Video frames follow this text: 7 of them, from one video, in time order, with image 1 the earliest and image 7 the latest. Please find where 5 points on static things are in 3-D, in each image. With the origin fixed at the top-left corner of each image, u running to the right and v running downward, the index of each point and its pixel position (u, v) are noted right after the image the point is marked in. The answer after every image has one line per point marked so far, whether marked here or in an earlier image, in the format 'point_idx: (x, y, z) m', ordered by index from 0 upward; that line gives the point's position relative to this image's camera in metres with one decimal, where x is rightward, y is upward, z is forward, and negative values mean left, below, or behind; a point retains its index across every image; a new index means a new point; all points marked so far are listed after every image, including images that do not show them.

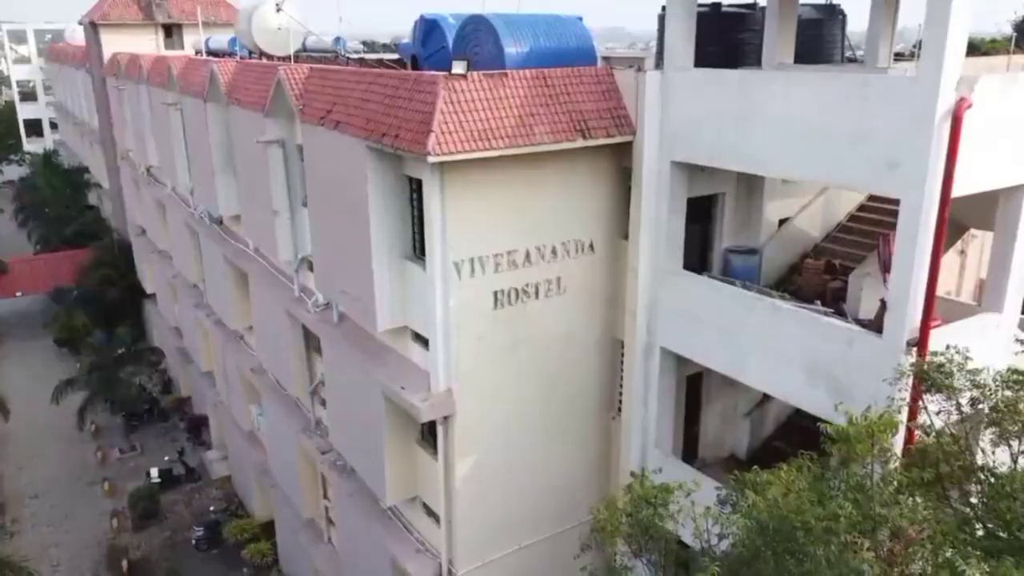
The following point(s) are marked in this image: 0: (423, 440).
0: (-1.8, -3.0, +10.6) m
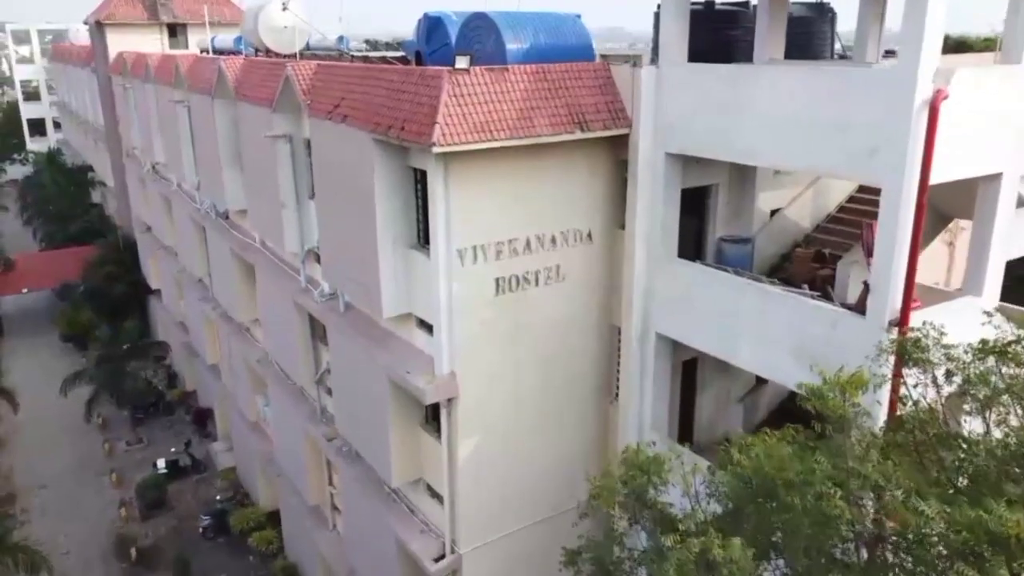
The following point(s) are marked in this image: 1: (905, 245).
0: (-1.7, -2.8, +10.9) m
1: (+5.3, +0.6, +7.2) m
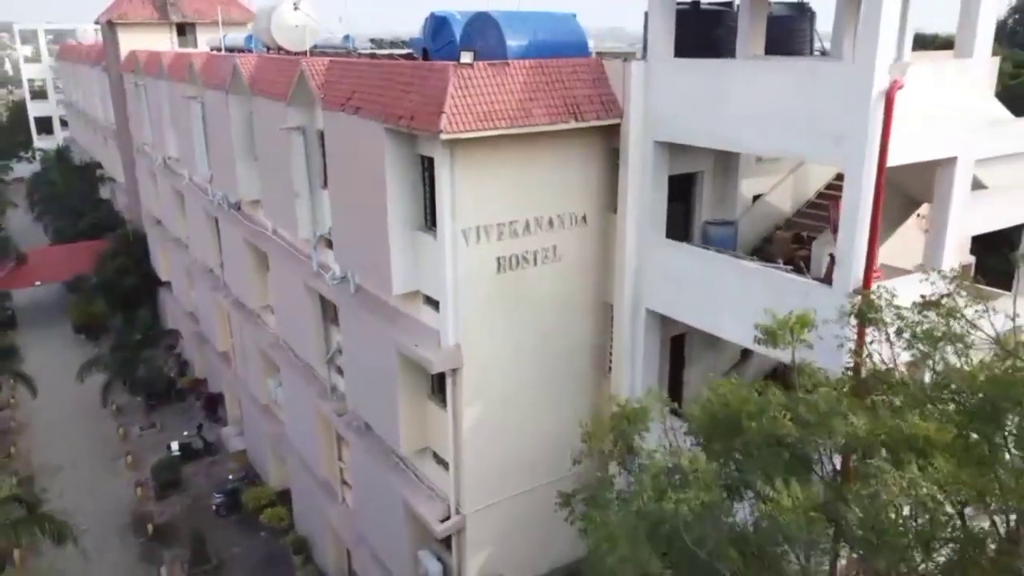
0: (-1.7, -2.3, +11.7) m
1: (+5.3, +1.0, +8.0) m
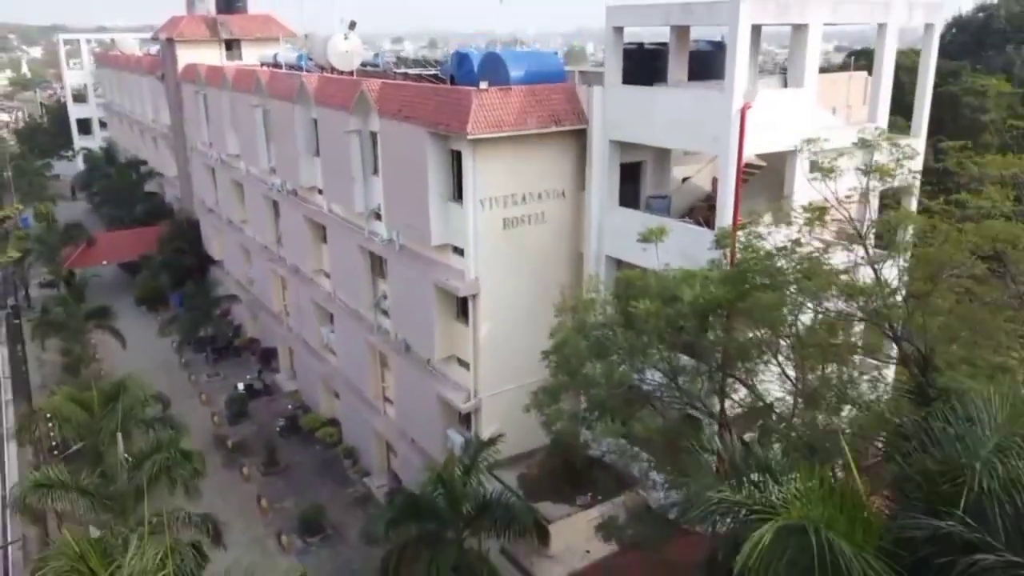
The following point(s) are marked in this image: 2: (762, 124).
0: (-1.7, -0.9, +16.7) m
1: (+5.3, +2.4, +12.9) m
2: (+6.1, +4.0, +13.0) m
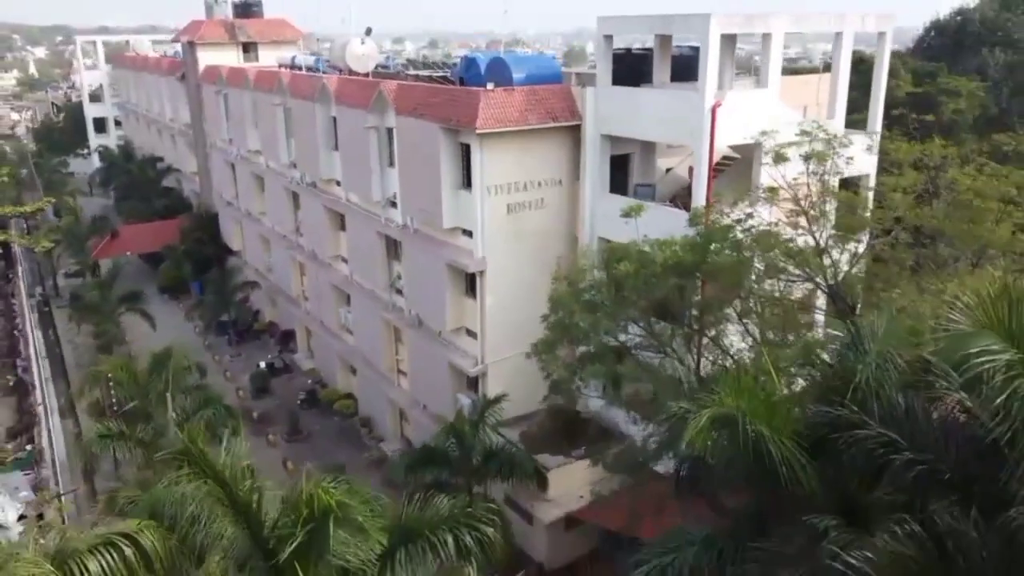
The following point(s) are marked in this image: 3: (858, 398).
0: (-1.6, -0.2, +18.8) m
1: (+5.4, +3.2, +15.0) m
2: (+6.2, +4.7, +15.1) m
3: (+5.2, -1.7, +8.0) m
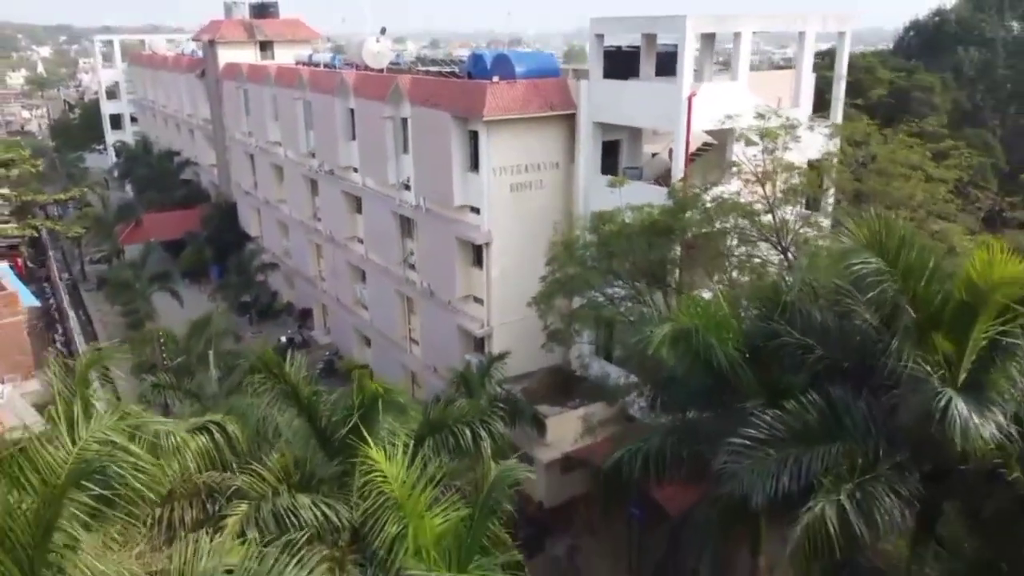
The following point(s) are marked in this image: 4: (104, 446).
0: (-1.5, +0.9, +21.0) m
1: (+5.5, +4.3, +17.2) m
2: (+6.3, +5.8, +17.3) m
3: (+5.3, -0.6, +10.2) m
4: (-4.7, -1.8, +6.2) m
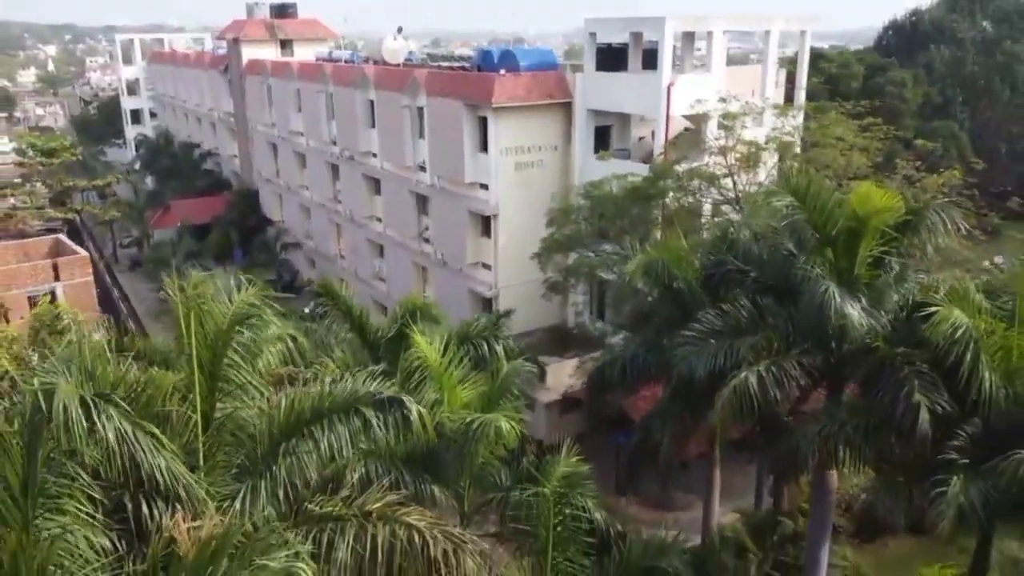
0: (-1.3, +2.4, +23.9) m
1: (+5.7, +5.7, +20.1) m
2: (+6.5, +7.3, +20.2) m
3: (+5.5, +0.9, +13.1) m
4: (-4.6, -0.3, +9.1) m
